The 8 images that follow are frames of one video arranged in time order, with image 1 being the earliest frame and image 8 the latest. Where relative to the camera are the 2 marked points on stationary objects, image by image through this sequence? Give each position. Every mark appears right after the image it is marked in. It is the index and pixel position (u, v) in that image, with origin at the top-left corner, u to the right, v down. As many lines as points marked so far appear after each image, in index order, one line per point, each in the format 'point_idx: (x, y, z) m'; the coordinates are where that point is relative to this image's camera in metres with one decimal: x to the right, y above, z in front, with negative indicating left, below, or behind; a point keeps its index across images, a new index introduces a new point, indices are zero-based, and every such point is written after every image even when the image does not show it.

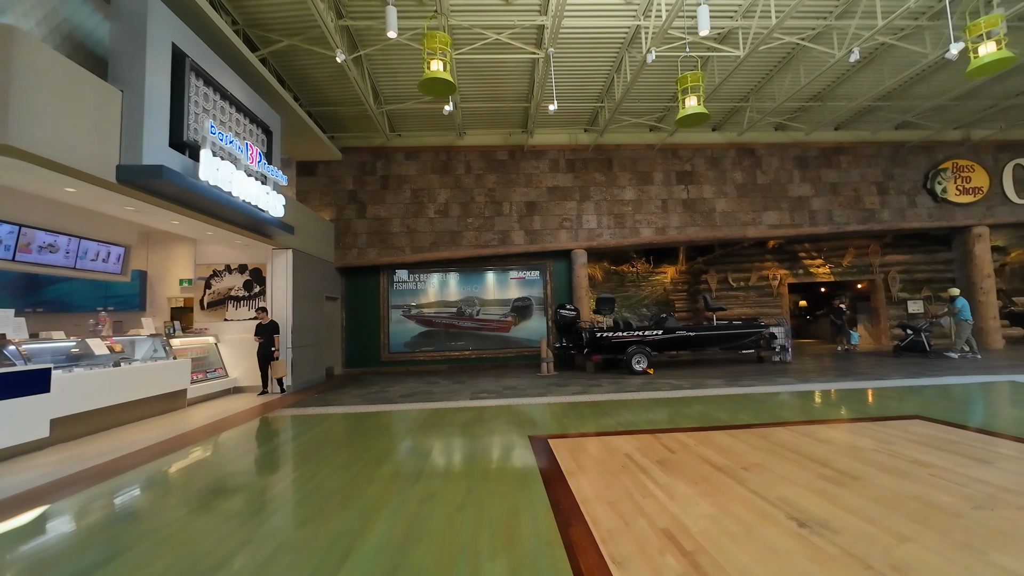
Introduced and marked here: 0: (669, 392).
0: (+2.3, -1.5, +6.2) m
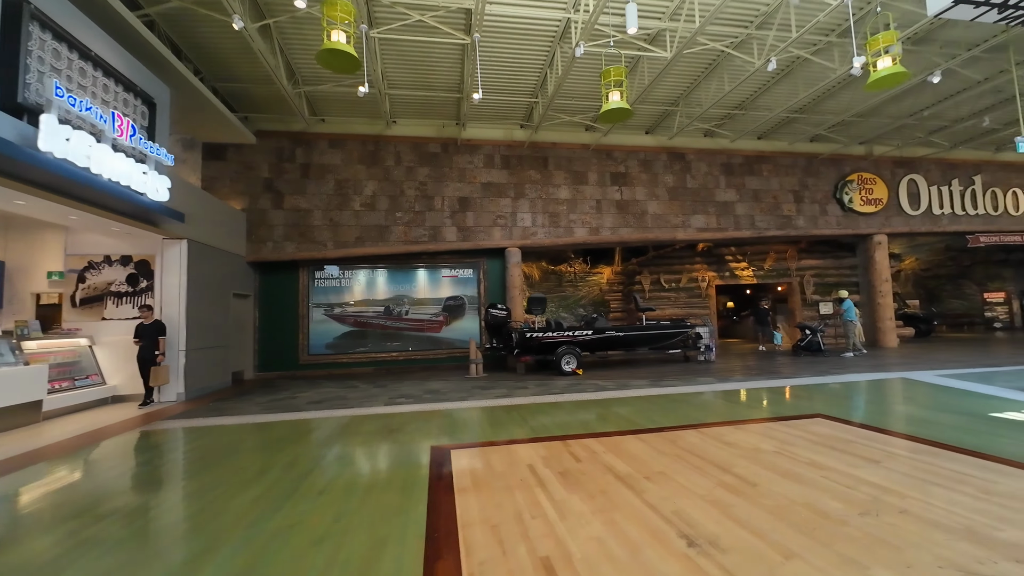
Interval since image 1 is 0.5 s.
0: (+1.2, -1.5, +6.1) m
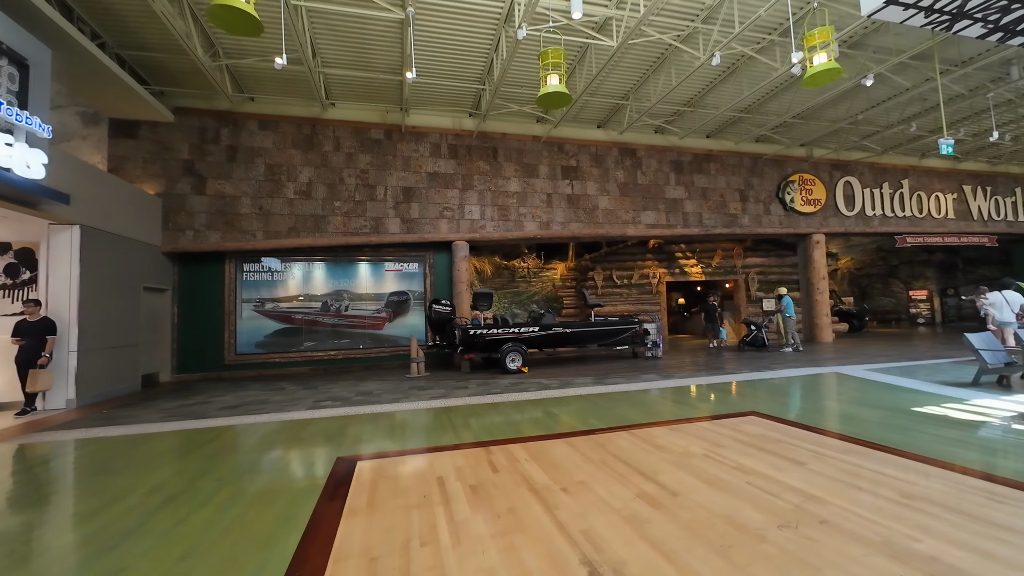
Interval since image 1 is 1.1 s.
0: (+0.3, -1.4, +5.9) m
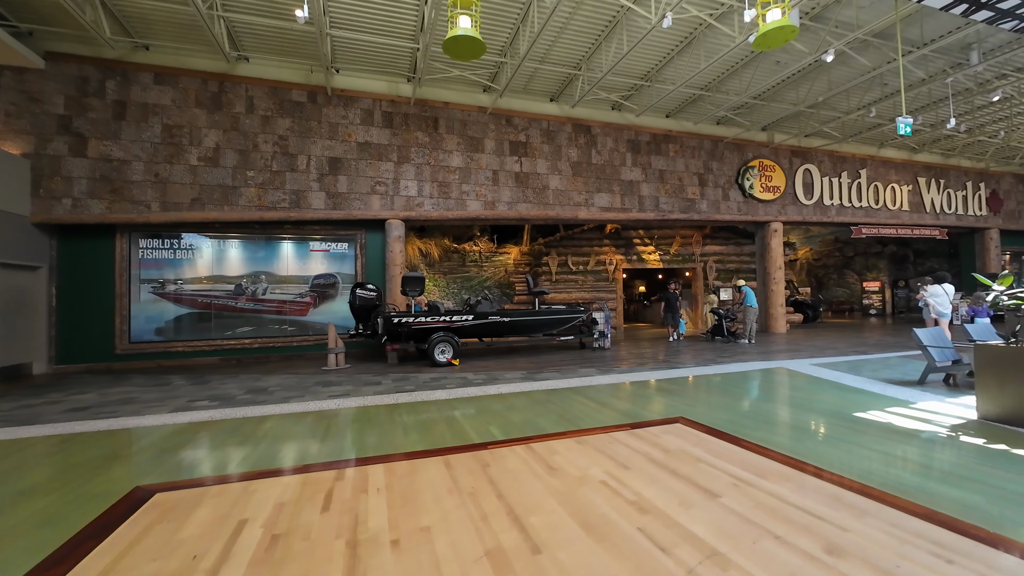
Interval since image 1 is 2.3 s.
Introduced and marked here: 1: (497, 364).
0: (-0.7, -1.2, +5.2) m
1: (-0.2, -1.2, +6.5) m
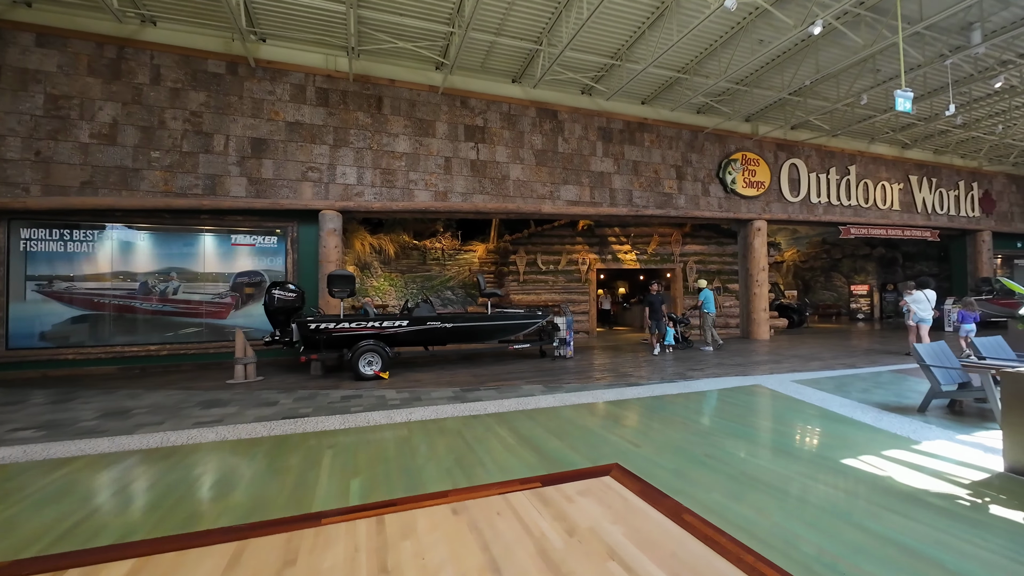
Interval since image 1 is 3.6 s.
0: (-1.5, -1.2, +4.3) m
1: (-1.1, -1.2, +5.5) m
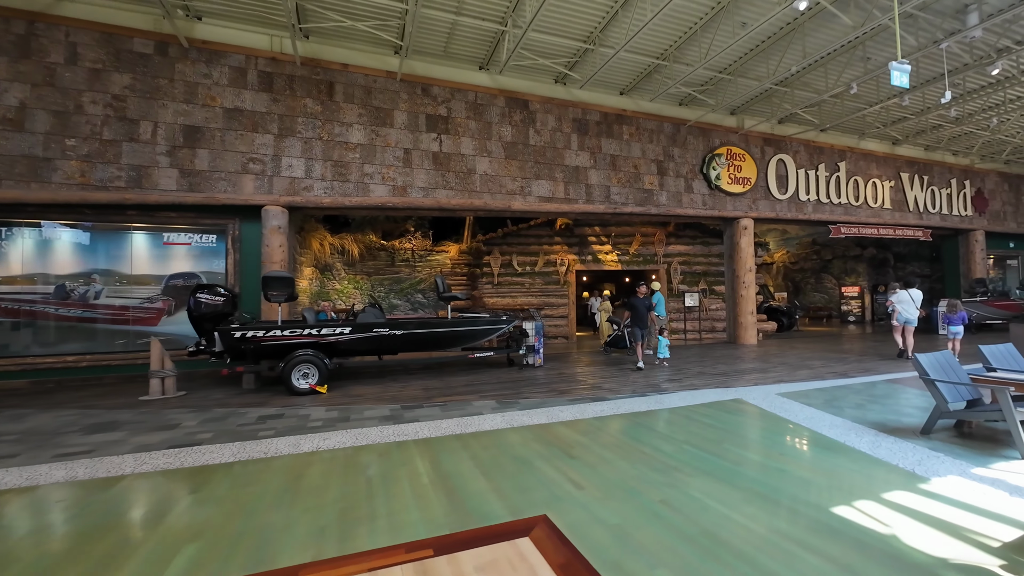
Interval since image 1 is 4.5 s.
0: (-2.0, -1.3, +3.7) m
1: (-1.6, -1.2, +4.9) m
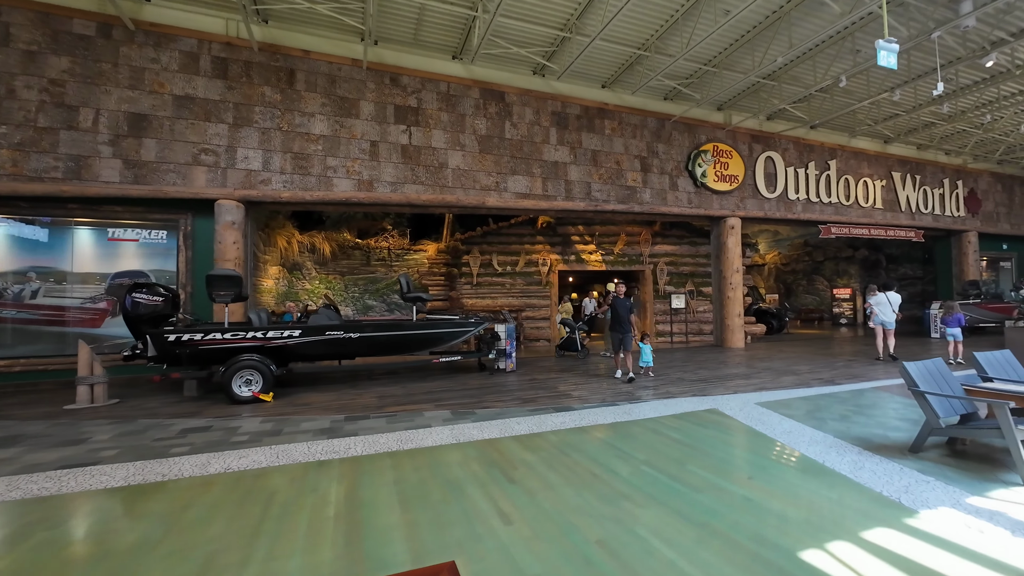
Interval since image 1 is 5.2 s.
0: (-2.4, -1.3, +3.3) m
1: (-2.0, -1.2, +4.5) m
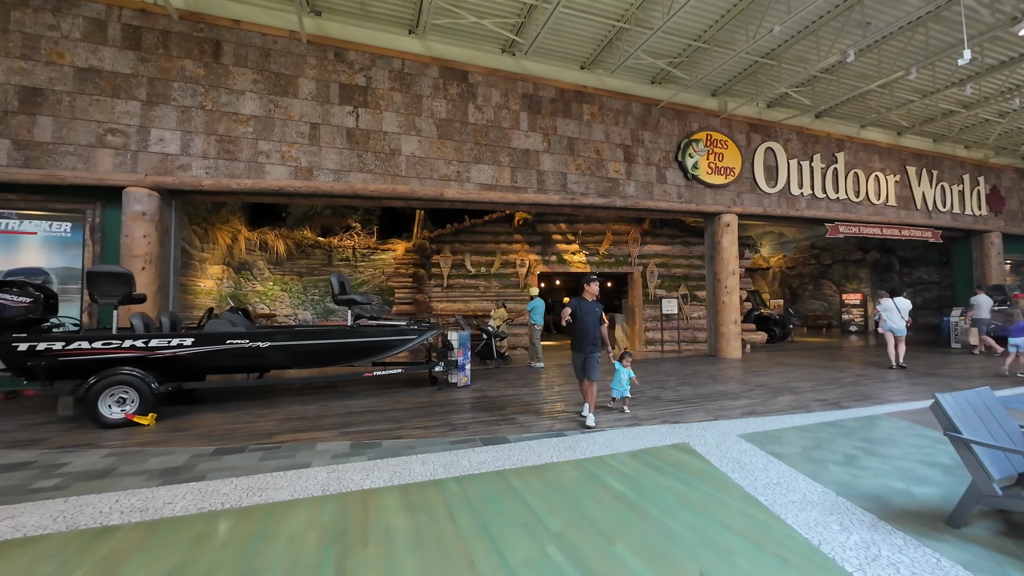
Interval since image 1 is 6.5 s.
0: (-3.1, -1.2, +2.5) m
1: (-2.7, -1.2, +3.7) m
